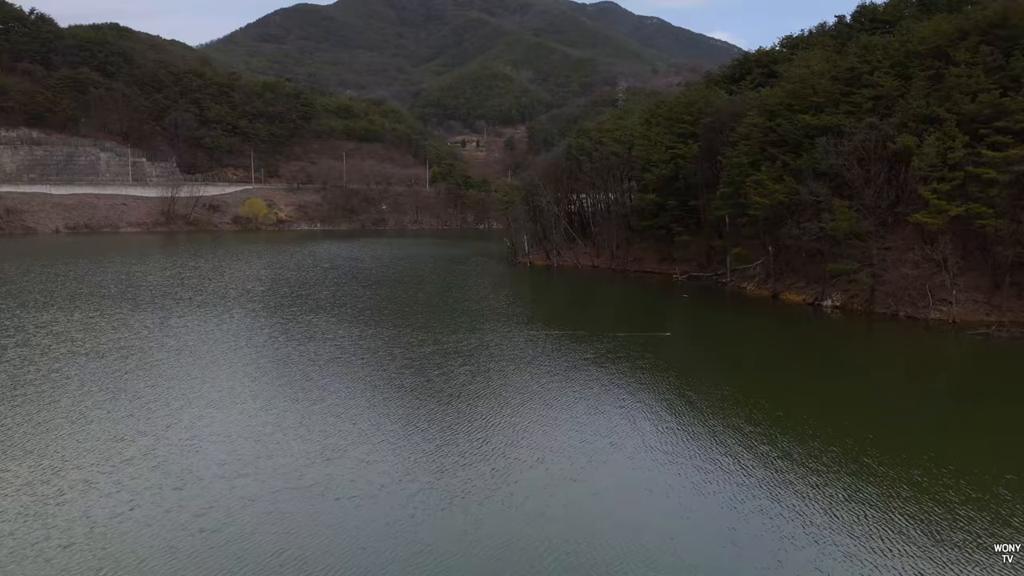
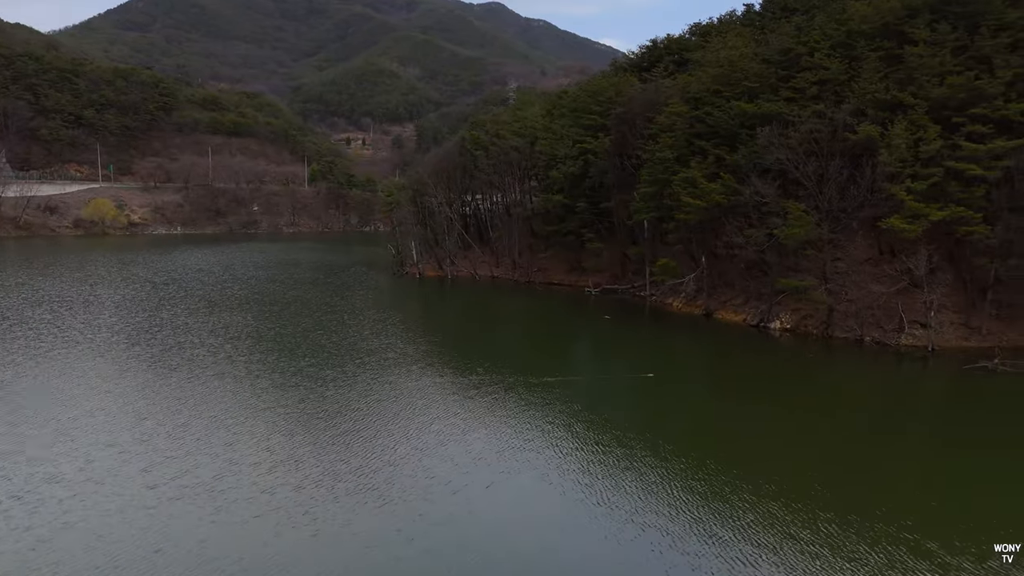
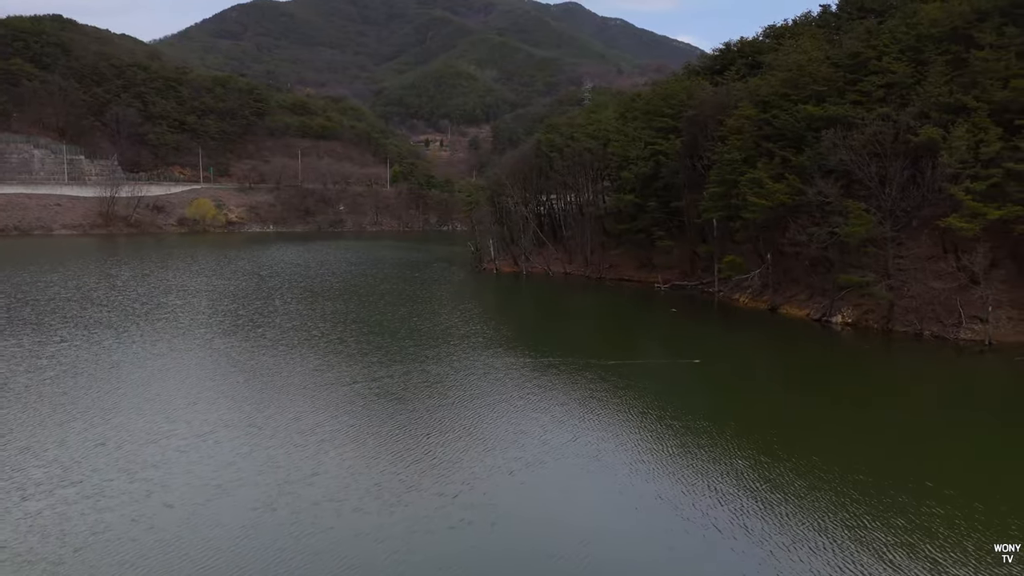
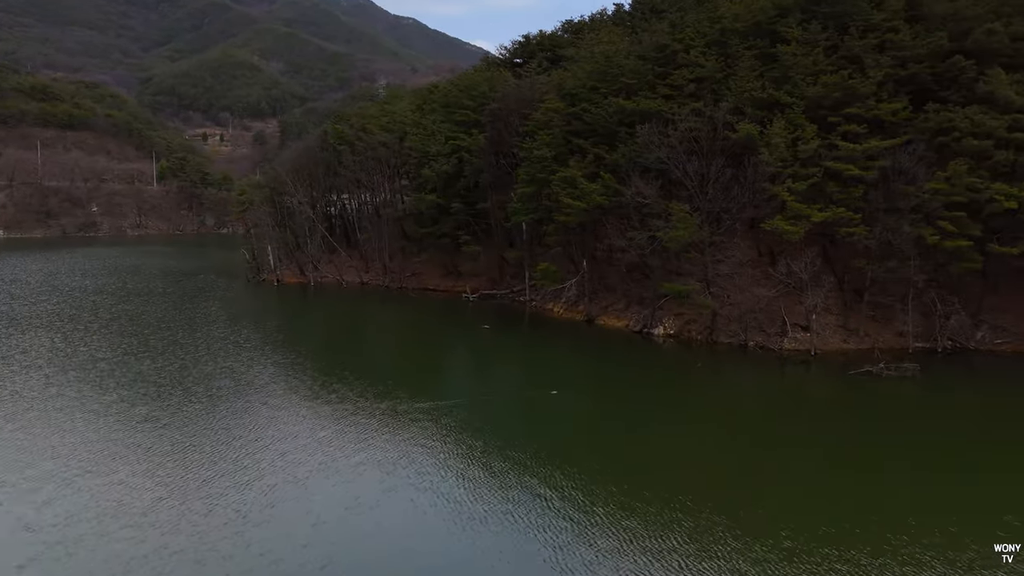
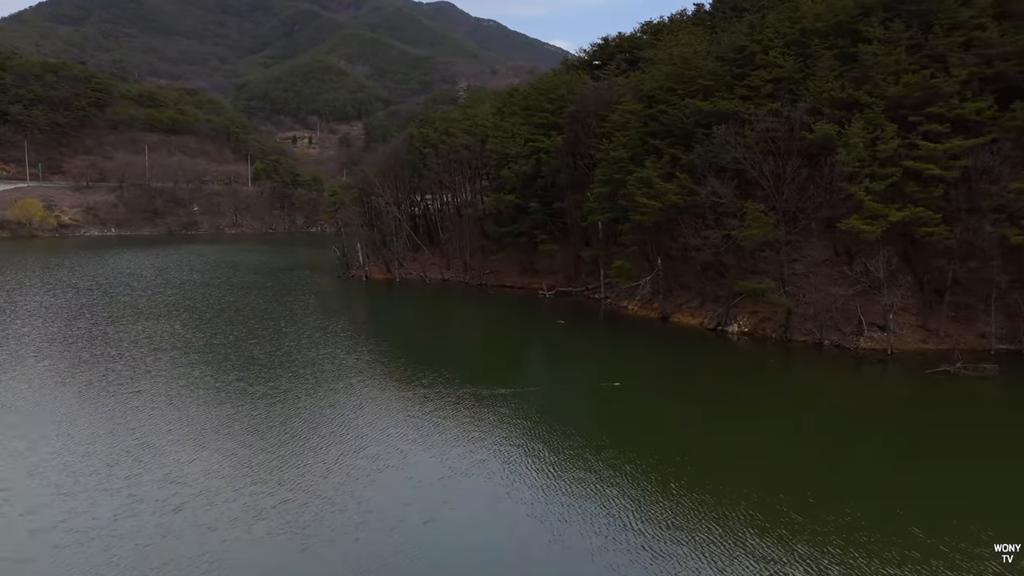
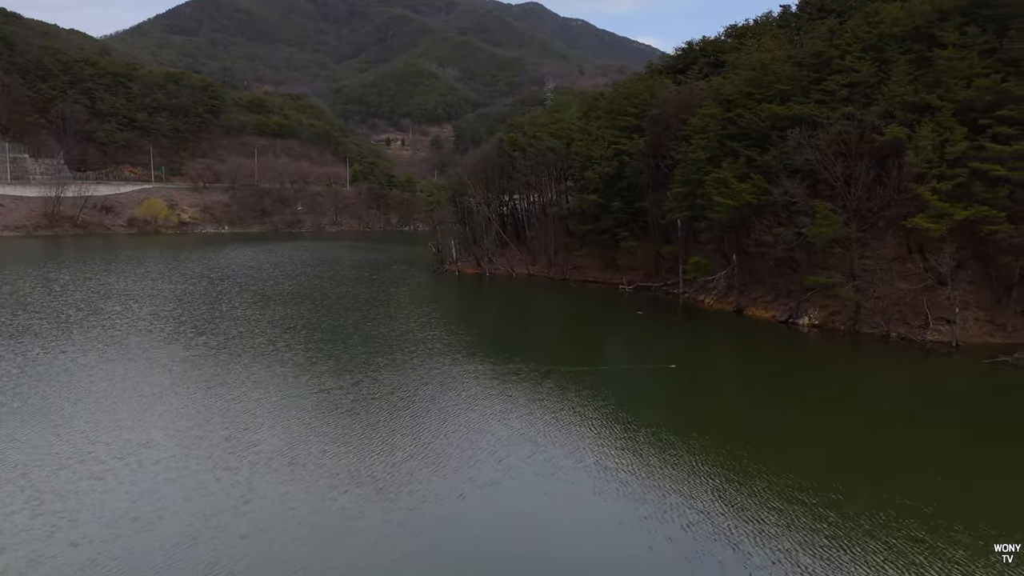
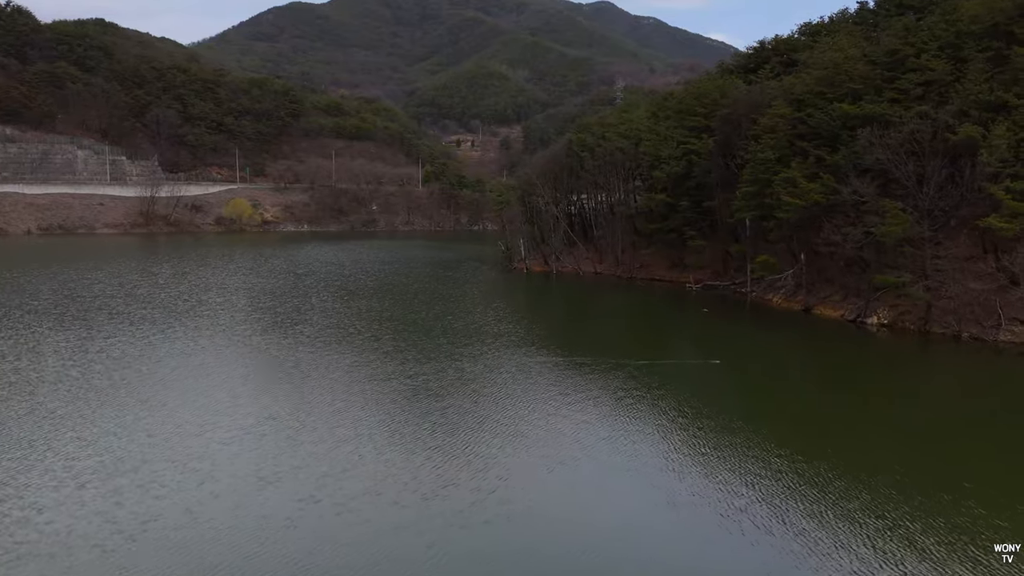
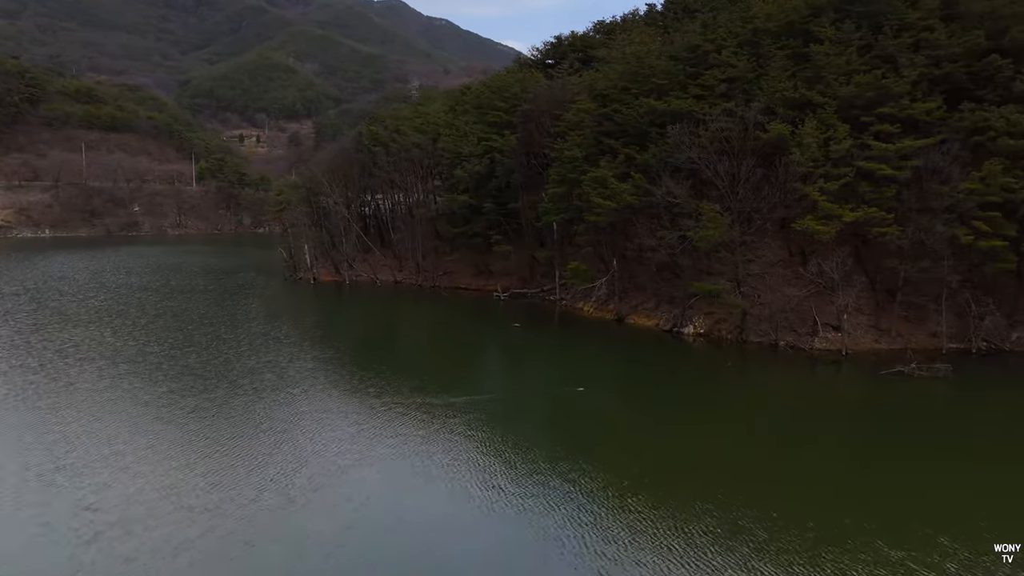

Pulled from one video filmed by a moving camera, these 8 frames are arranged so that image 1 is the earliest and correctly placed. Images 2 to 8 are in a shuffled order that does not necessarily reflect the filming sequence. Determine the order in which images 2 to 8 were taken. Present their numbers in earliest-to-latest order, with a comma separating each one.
7, 3, 6, 2, 5, 8, 4
